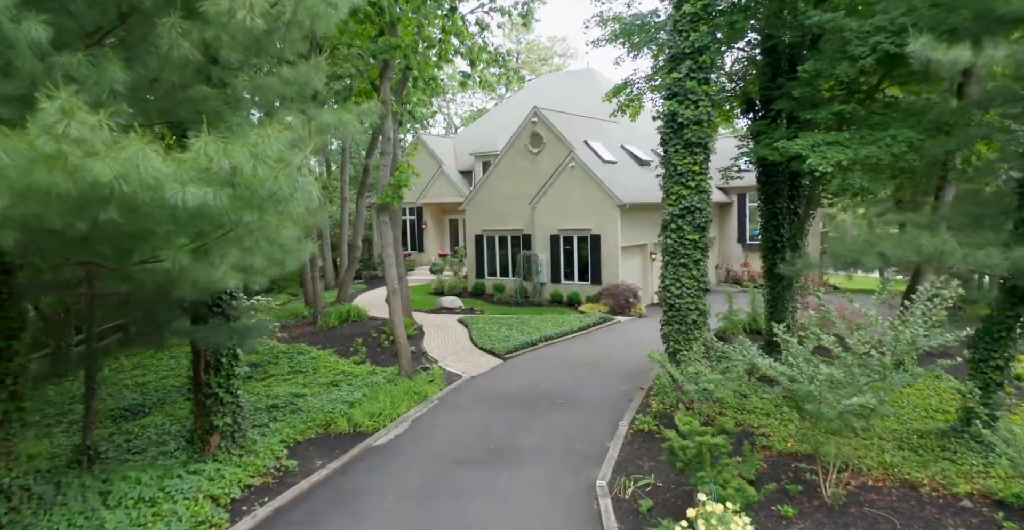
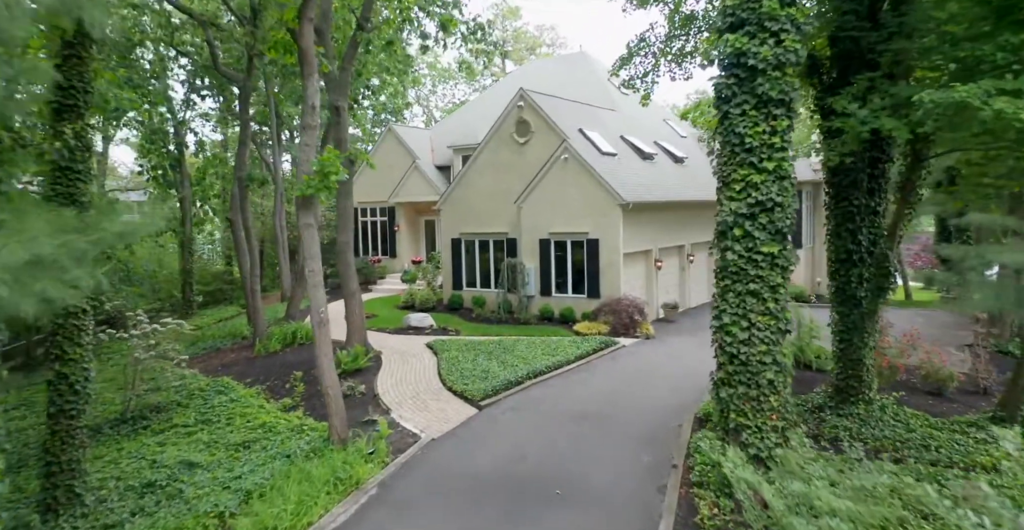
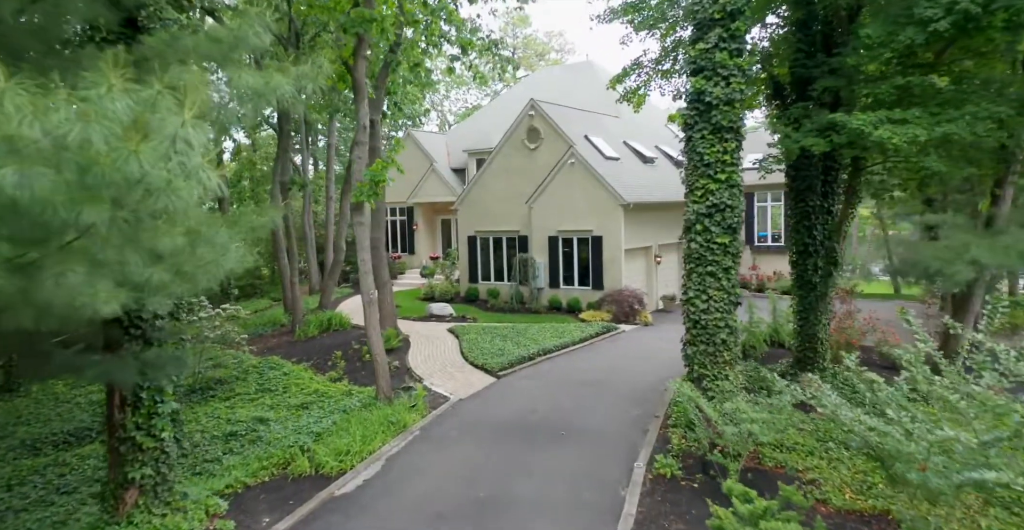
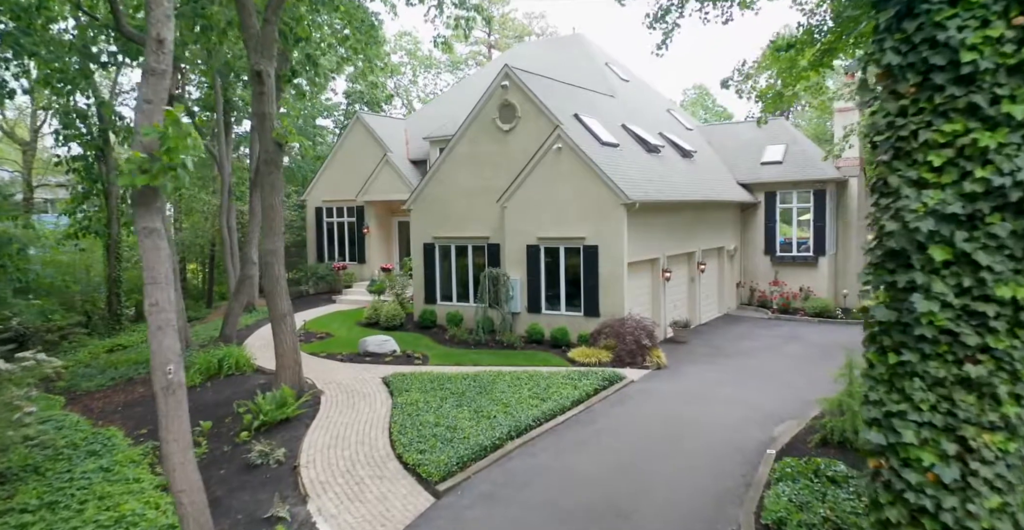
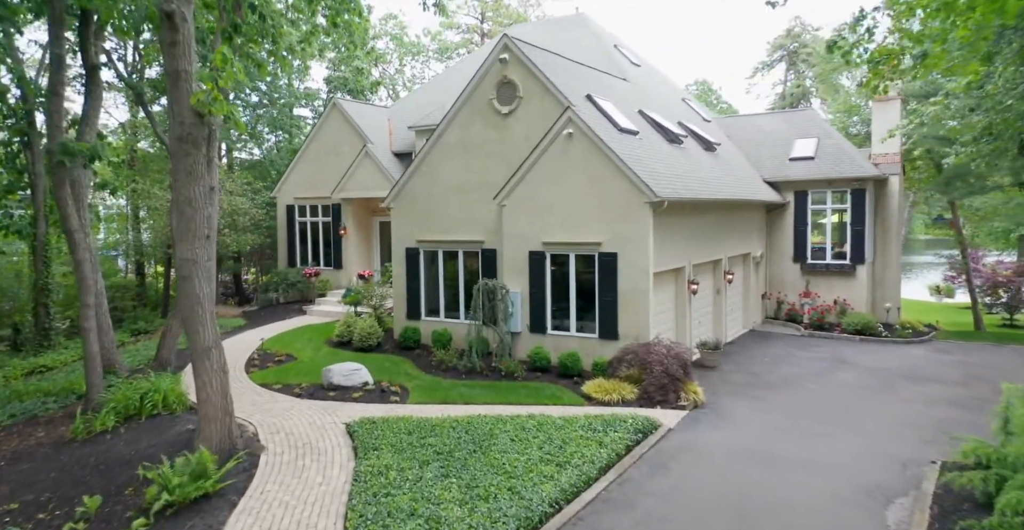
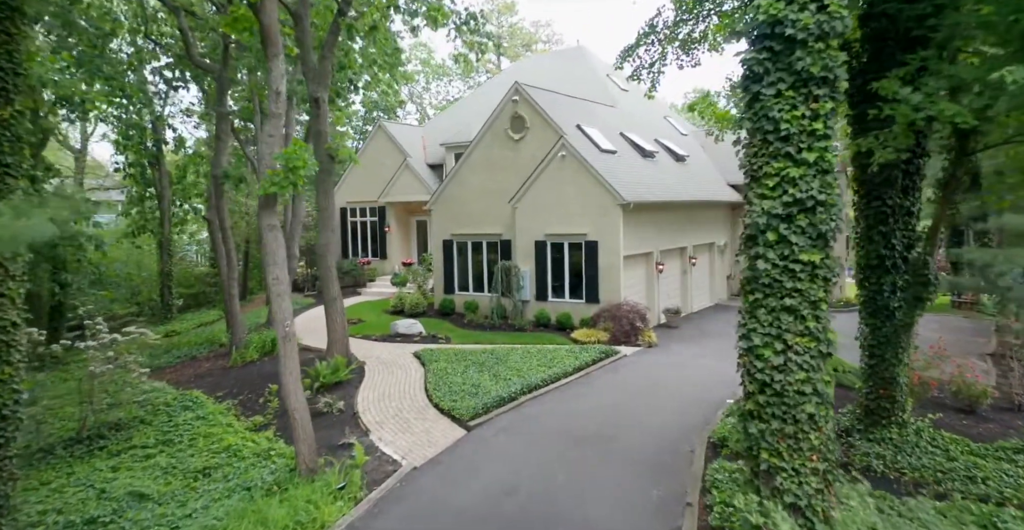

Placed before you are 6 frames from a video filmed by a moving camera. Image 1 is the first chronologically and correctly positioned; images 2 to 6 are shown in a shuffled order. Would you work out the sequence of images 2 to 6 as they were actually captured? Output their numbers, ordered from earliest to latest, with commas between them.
3, 2, 6, 4, 5
